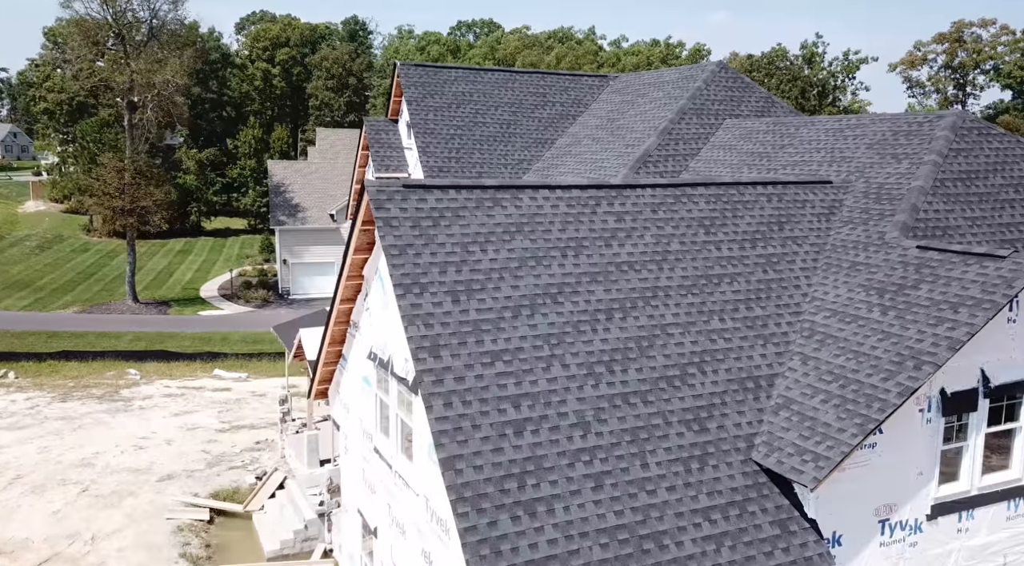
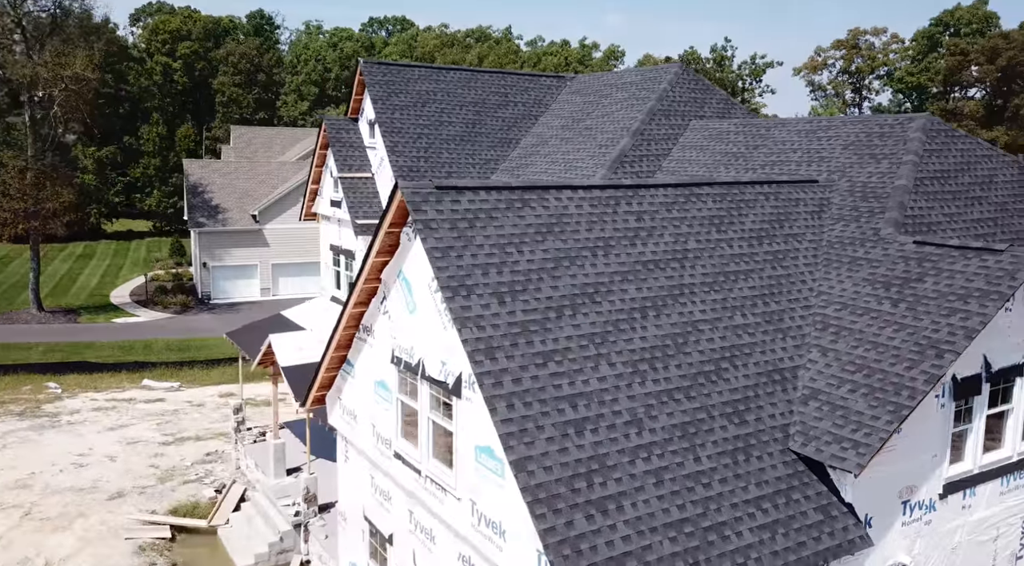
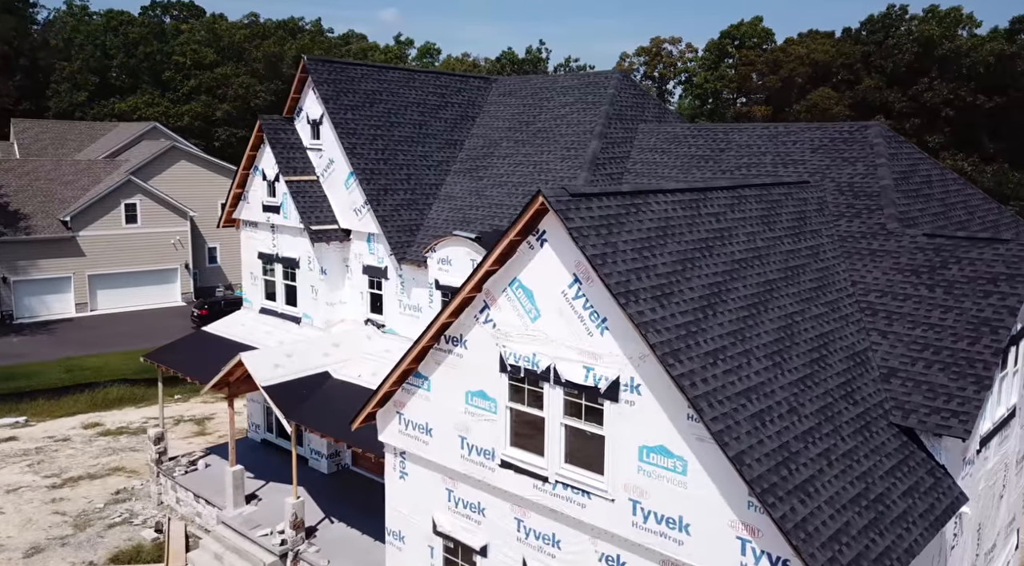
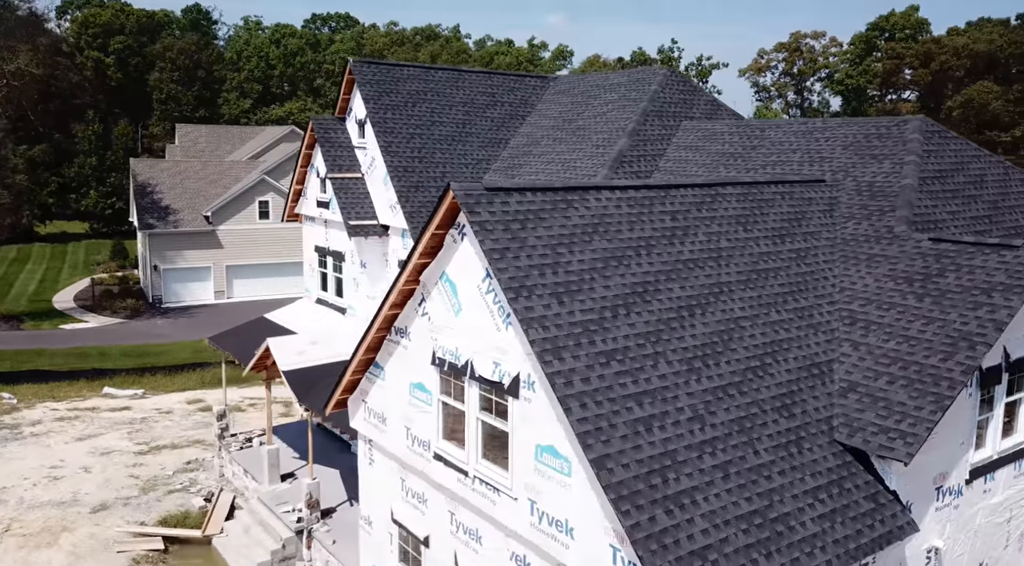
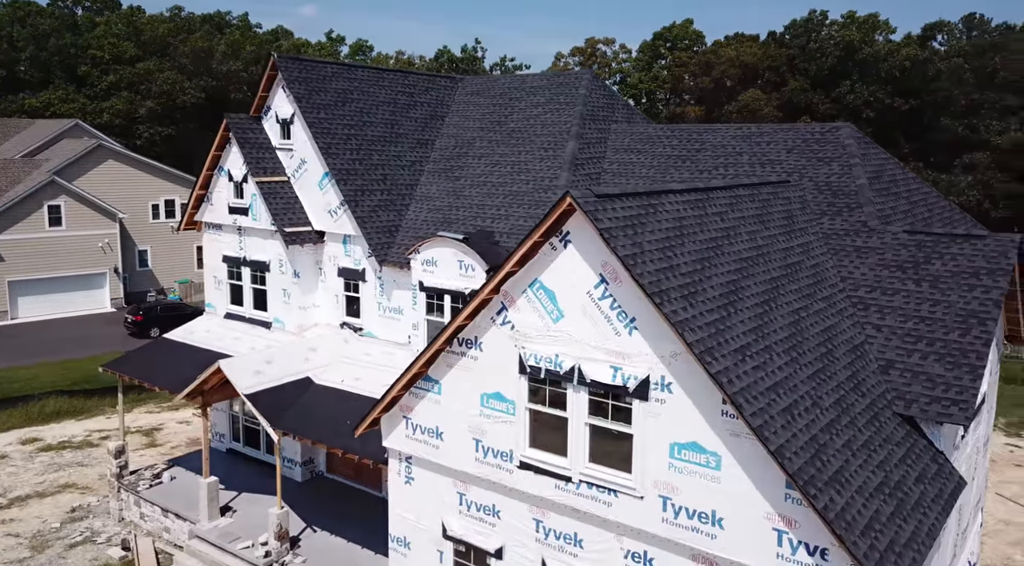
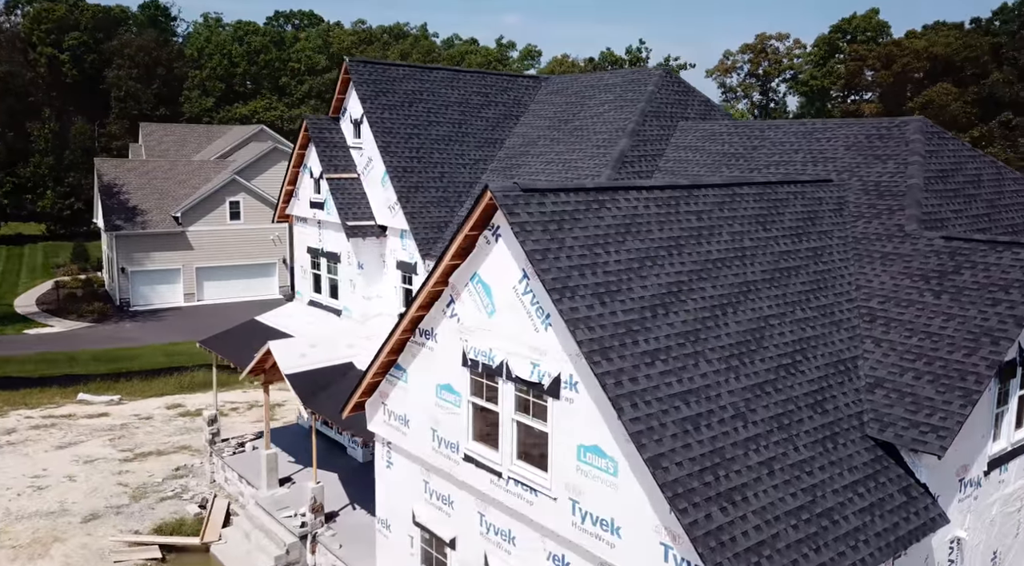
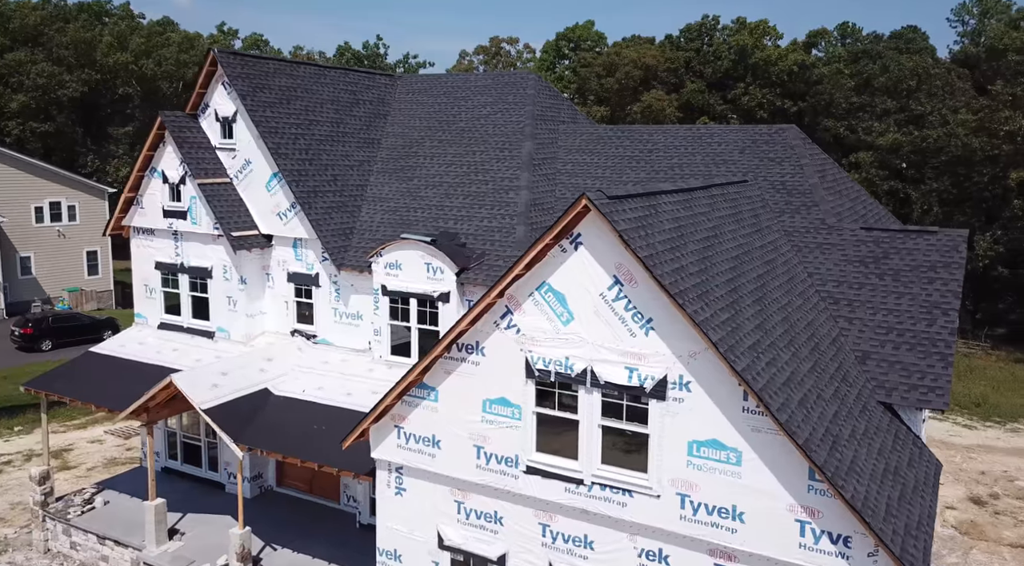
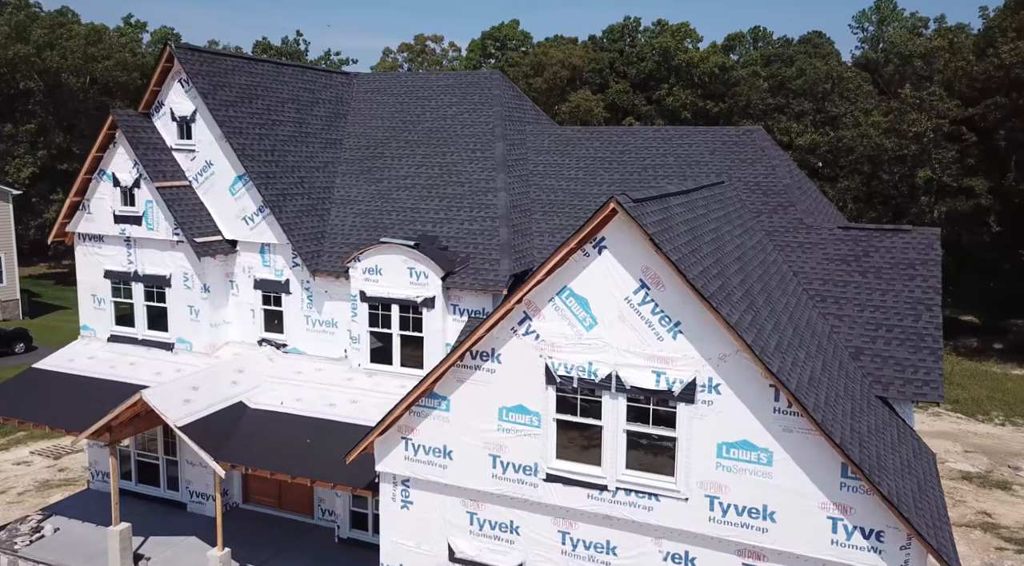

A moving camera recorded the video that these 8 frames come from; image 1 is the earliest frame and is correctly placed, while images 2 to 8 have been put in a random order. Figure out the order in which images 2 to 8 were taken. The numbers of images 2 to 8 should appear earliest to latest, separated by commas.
2, 4, 6, 3, 5, 7, 8
